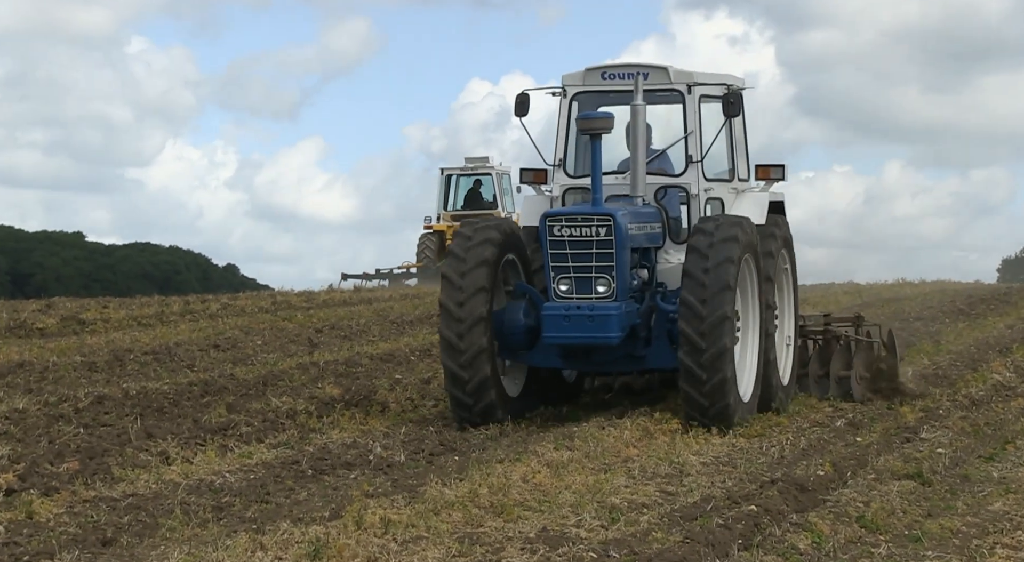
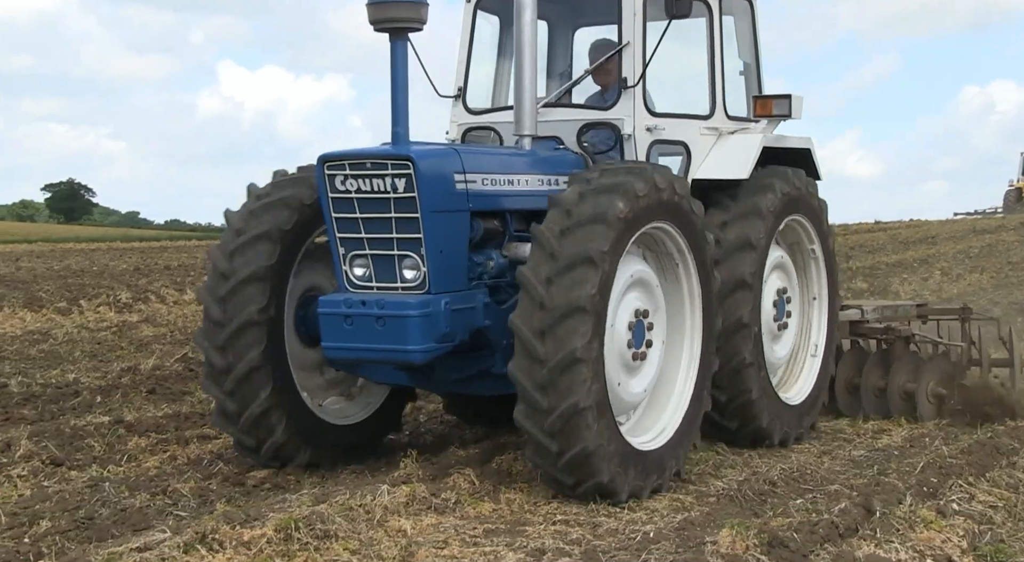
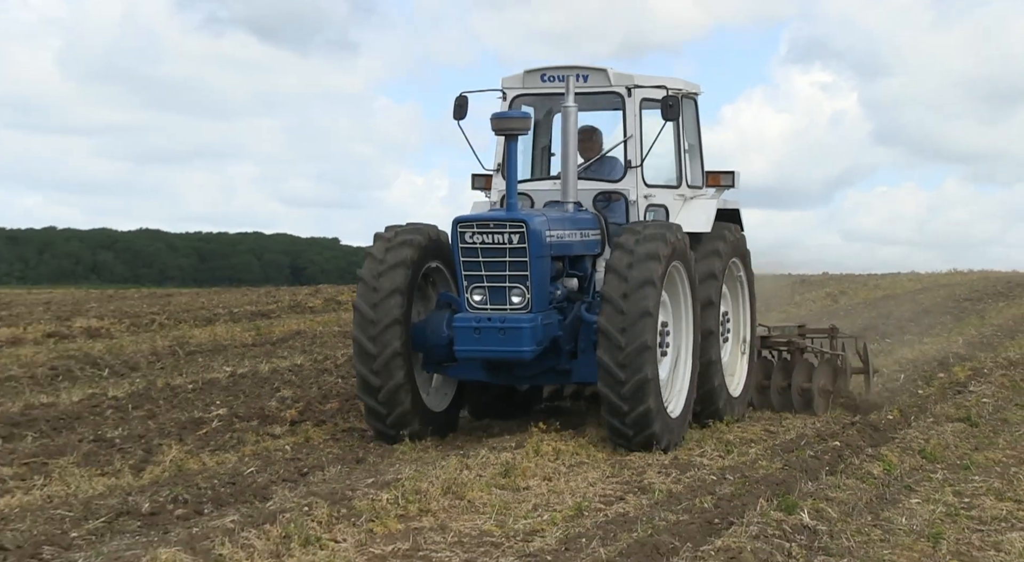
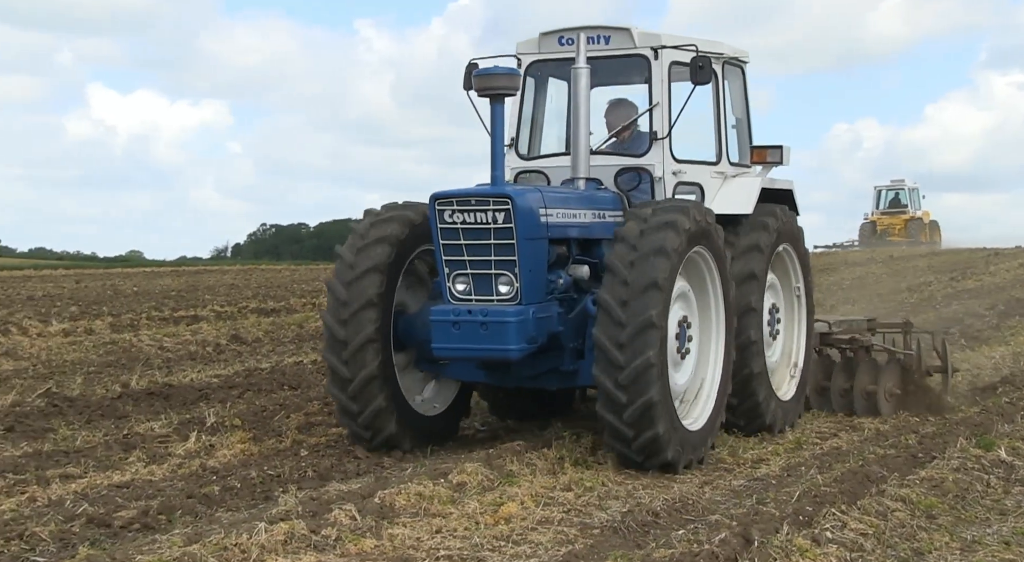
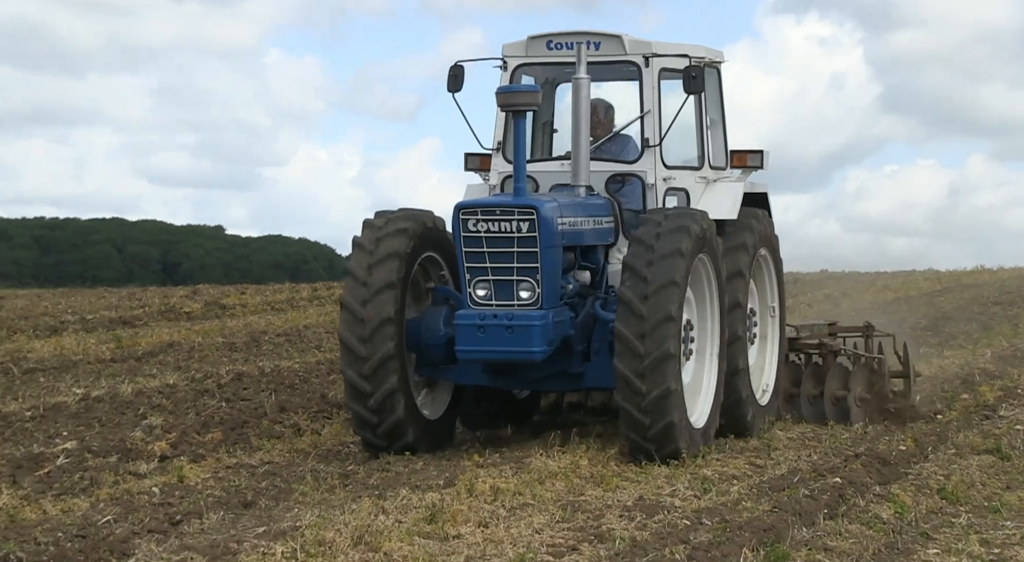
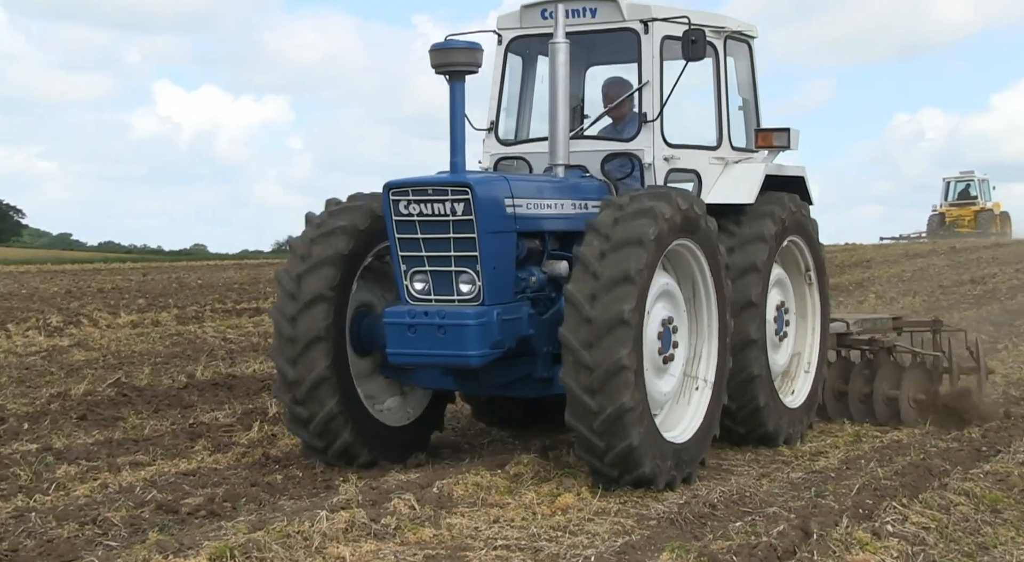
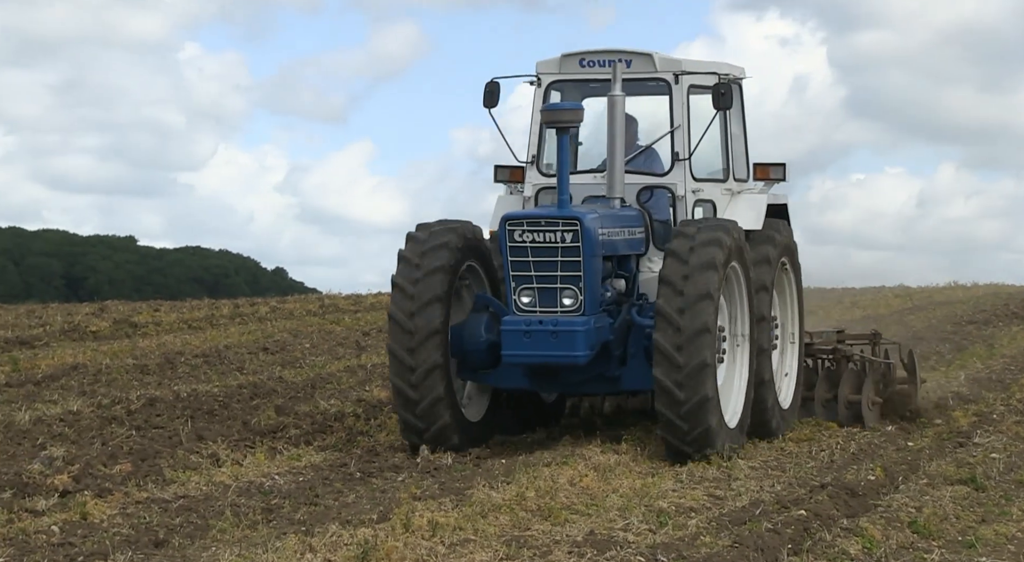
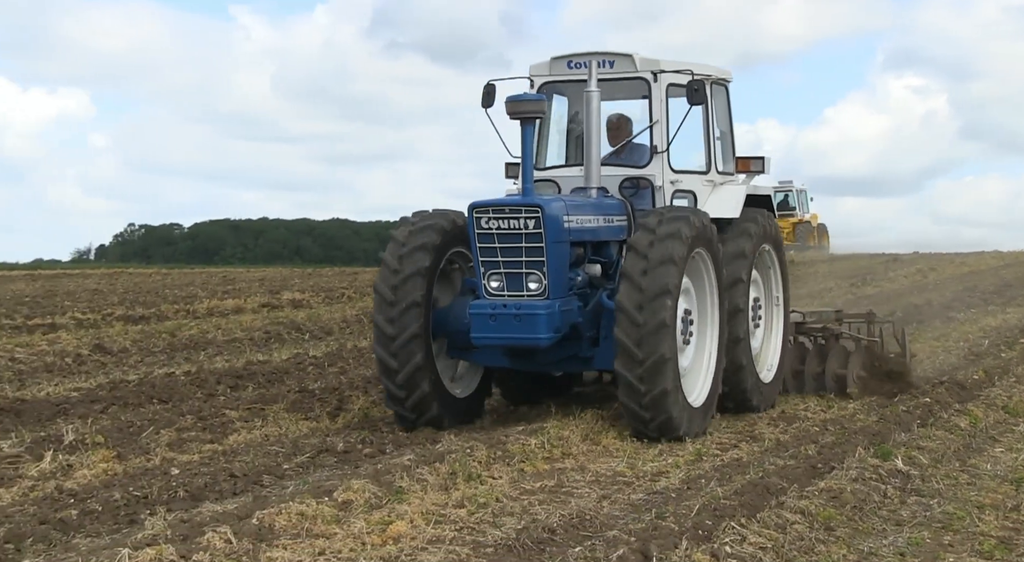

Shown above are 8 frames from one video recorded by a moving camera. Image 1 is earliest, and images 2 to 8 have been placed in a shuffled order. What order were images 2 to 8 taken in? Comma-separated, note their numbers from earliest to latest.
7, 5, 3, 8, 4, 6, 2
